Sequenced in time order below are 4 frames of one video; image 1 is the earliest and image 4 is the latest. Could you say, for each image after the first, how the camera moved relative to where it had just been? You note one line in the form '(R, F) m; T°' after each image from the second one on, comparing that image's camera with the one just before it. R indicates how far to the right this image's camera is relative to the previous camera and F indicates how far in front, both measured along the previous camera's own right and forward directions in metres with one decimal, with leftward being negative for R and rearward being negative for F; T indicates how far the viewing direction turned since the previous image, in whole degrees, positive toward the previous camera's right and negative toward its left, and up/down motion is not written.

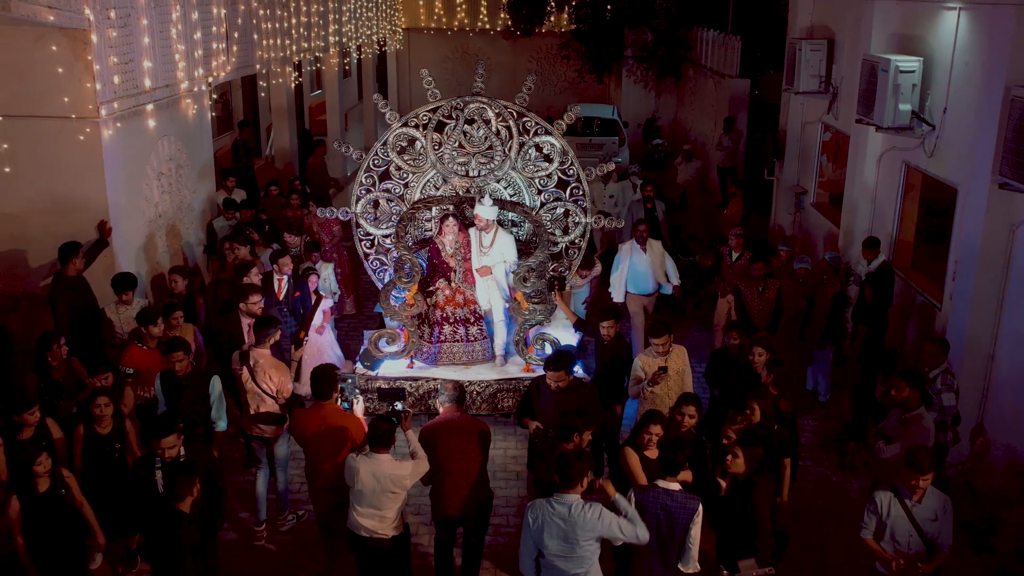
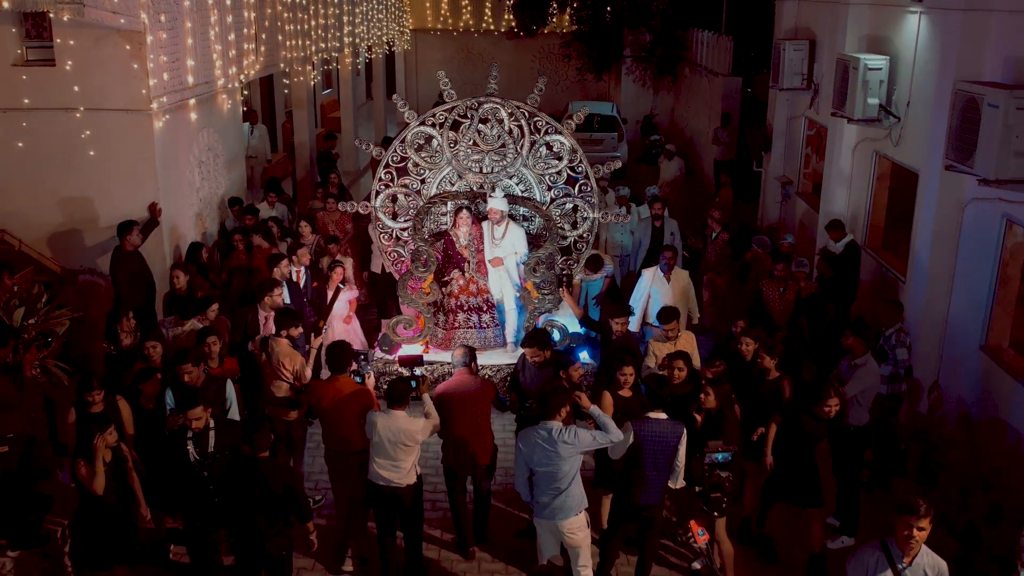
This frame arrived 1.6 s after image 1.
(-0.1, -0.9) m; 0°
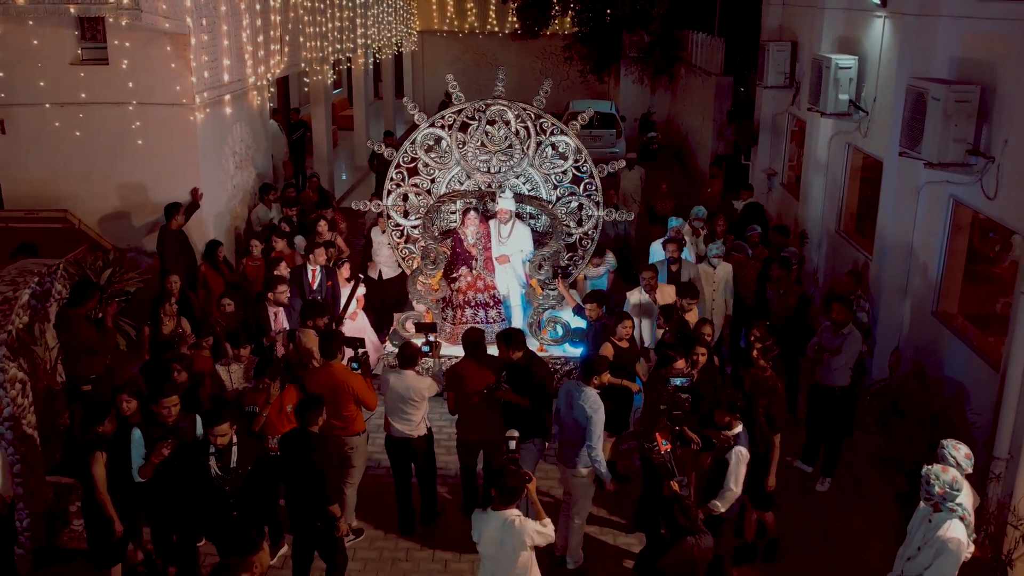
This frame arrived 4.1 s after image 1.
(0.0, -1.0) m; 0°
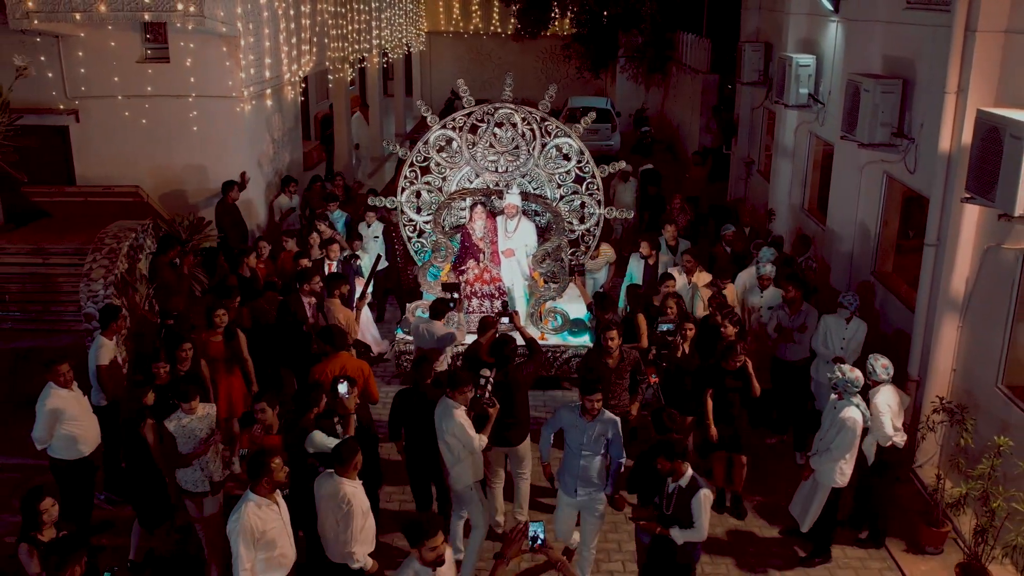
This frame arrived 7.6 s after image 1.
(0.0, -1.5) m; 0°
